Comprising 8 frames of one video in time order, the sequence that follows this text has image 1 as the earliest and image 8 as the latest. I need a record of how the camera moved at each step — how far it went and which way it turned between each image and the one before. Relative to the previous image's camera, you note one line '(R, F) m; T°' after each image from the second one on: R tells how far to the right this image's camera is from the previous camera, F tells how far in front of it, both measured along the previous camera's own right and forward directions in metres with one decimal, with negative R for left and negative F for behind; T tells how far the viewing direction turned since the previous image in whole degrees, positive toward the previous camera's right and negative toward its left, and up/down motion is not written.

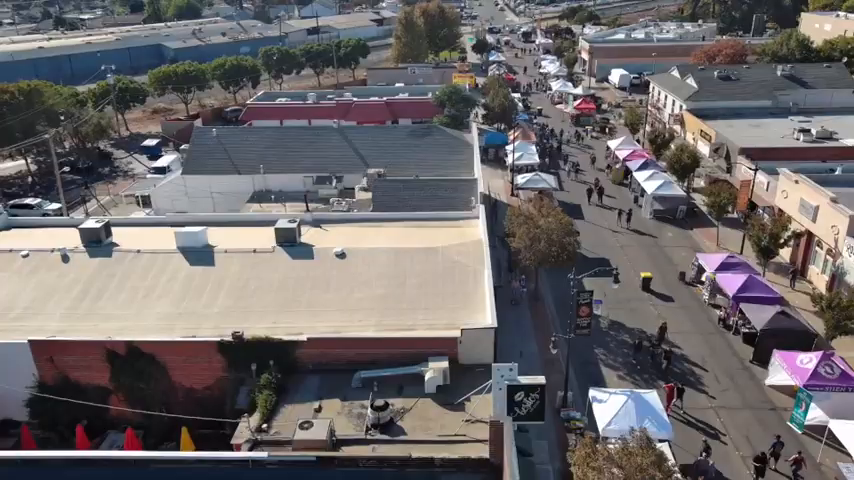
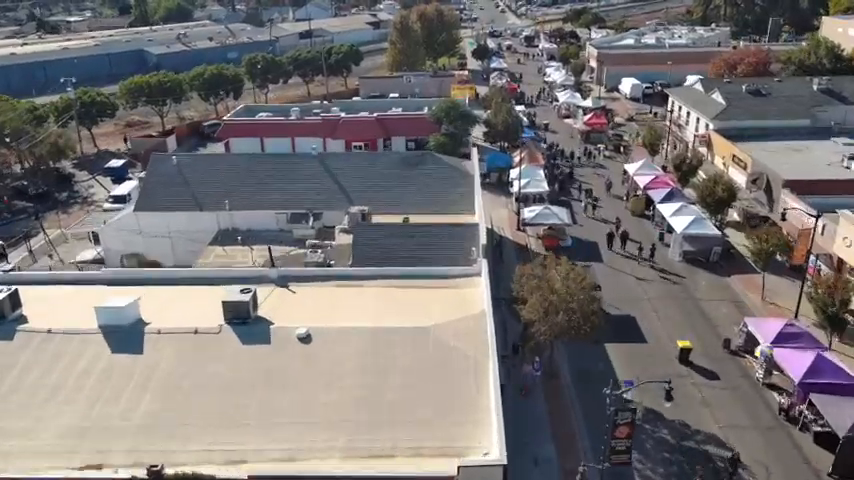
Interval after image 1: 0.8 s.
(+0.4, +5.5) m; 0°
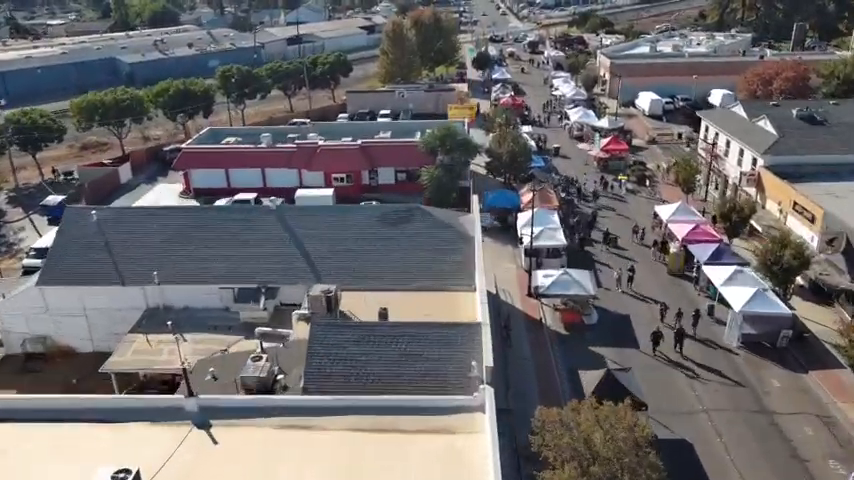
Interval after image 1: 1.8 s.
(+0.5, +7.5) m; 0°
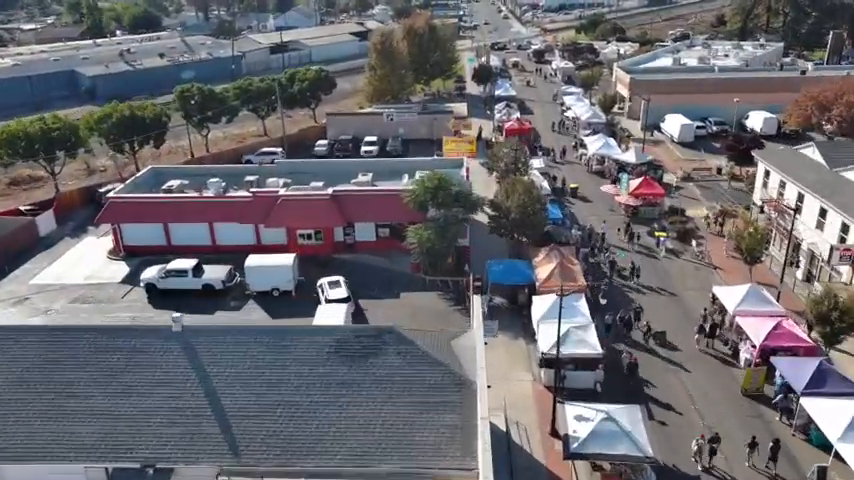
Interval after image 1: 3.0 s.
(+0.6, +9.1) m; 0°
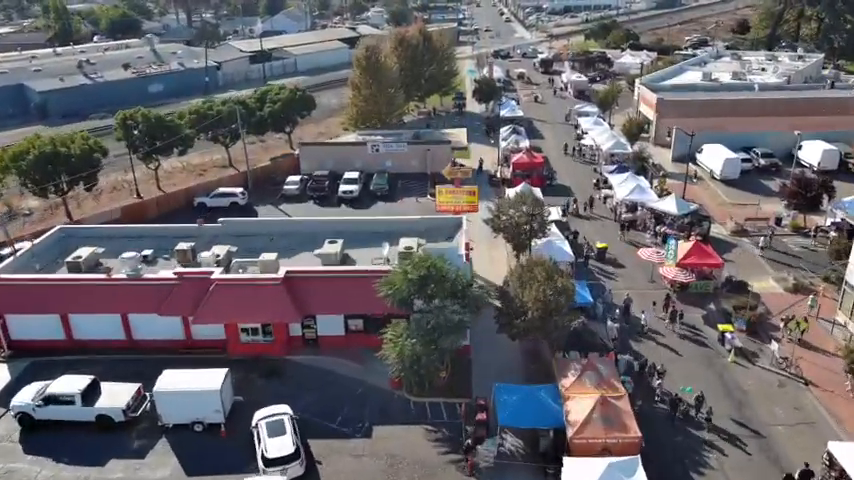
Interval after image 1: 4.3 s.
(+0.6, +9.2) m; 0°
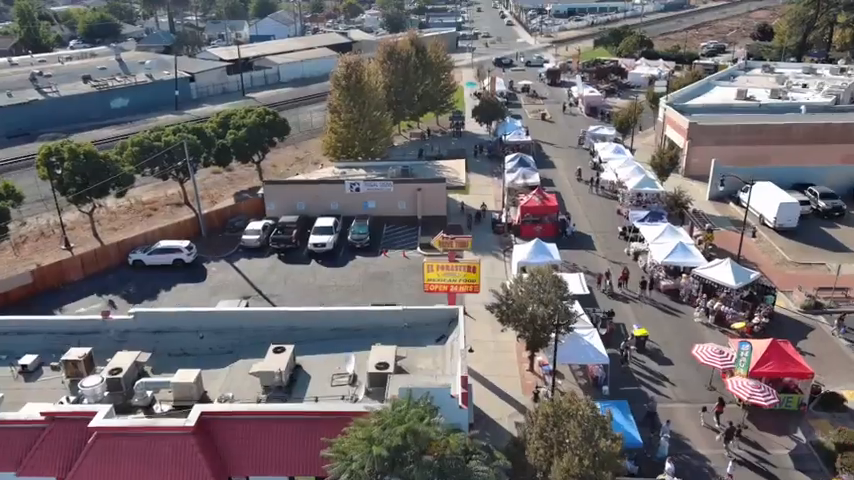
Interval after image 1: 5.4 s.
(+0.5, +8.2) m; 0°
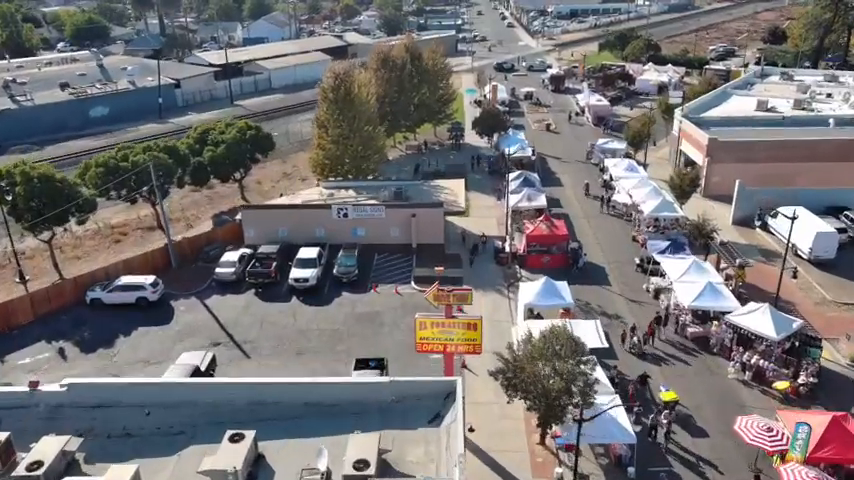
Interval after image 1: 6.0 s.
(+0.2, +3.9) m; 0°
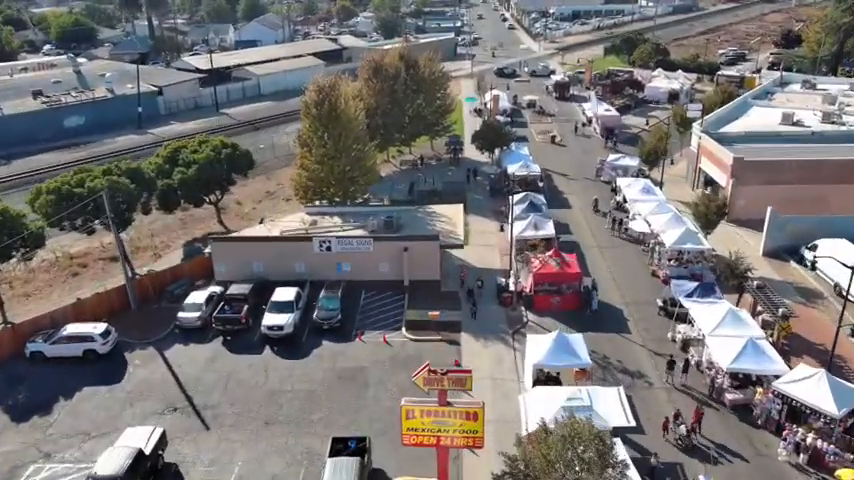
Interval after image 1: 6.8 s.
(+0.3, +4.2) m; 0°
